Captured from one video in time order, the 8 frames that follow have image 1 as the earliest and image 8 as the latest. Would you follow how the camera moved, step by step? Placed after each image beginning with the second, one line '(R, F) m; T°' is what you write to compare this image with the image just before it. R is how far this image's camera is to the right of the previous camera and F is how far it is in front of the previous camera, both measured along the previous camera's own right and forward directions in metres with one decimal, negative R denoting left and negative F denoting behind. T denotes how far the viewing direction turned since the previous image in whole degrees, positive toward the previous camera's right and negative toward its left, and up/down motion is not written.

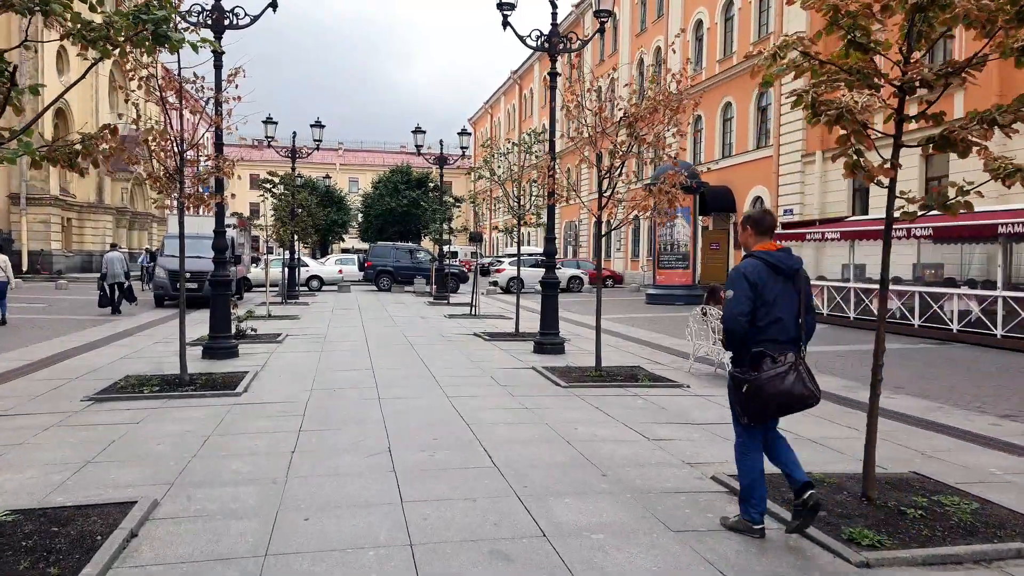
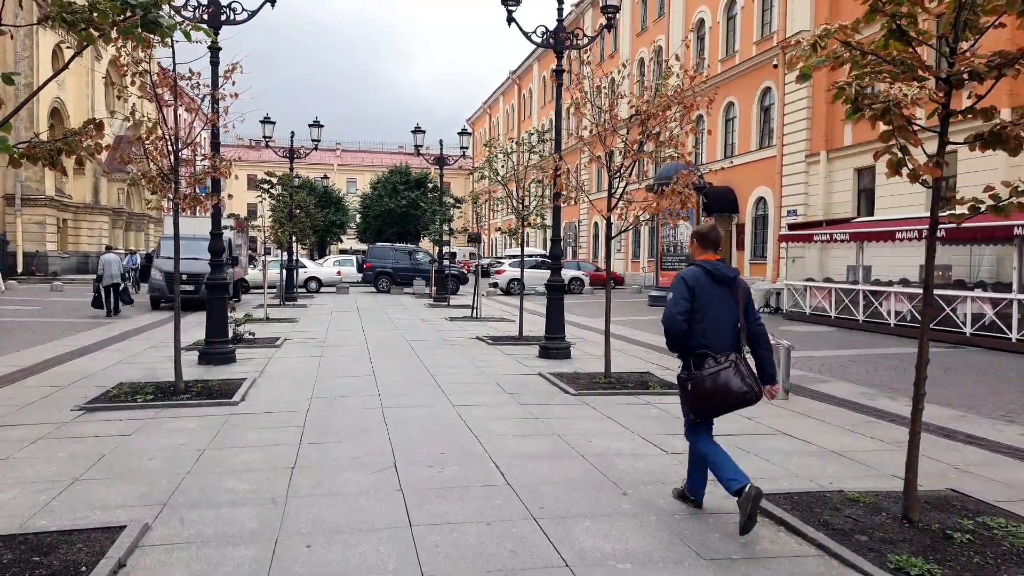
(-0.1, +0.3) m; 0°
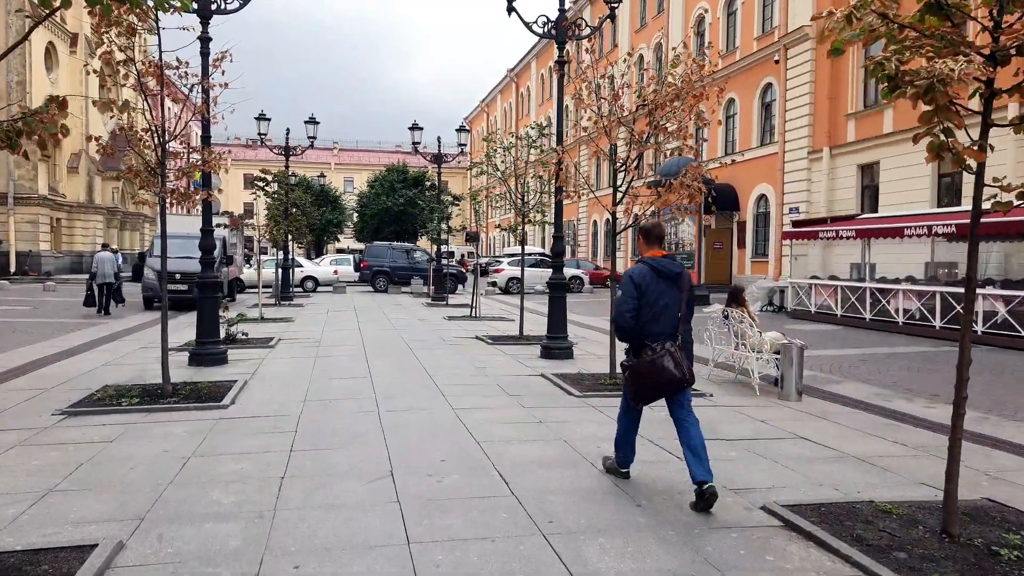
(0.0, +0.3) m; 0°
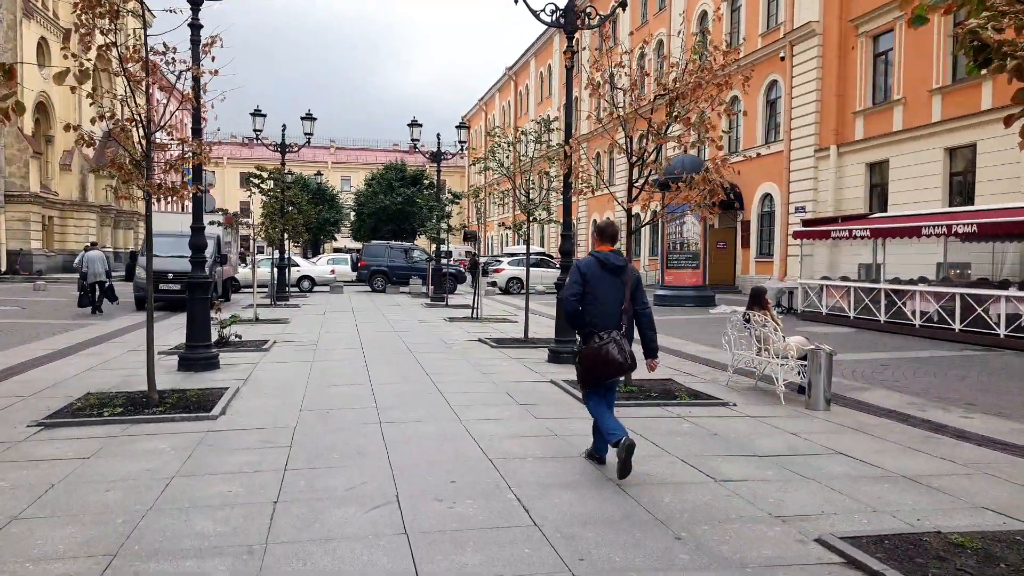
(-0.1, +0.5) m; 0°
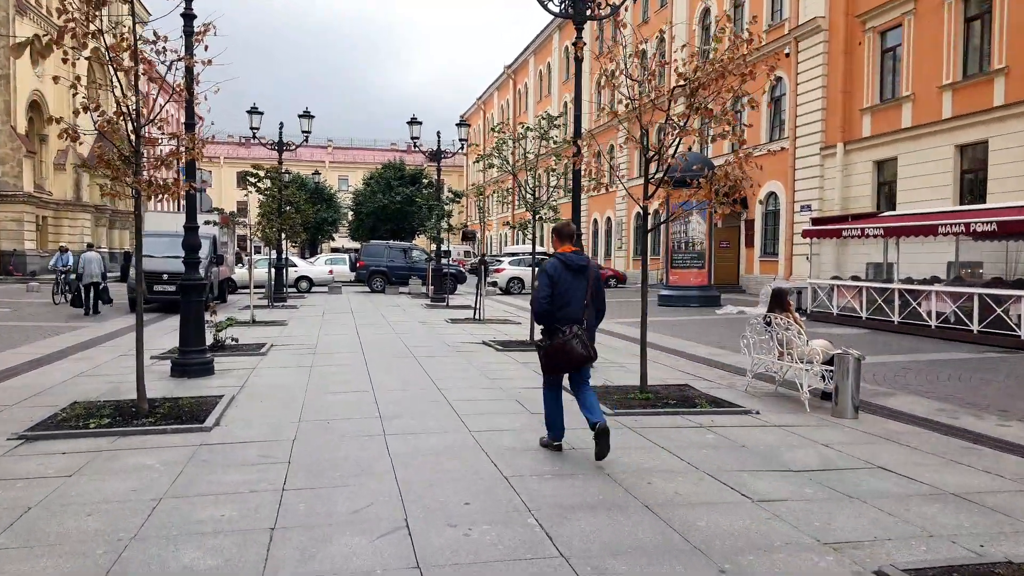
(-0.1, +0.4) m; 0°
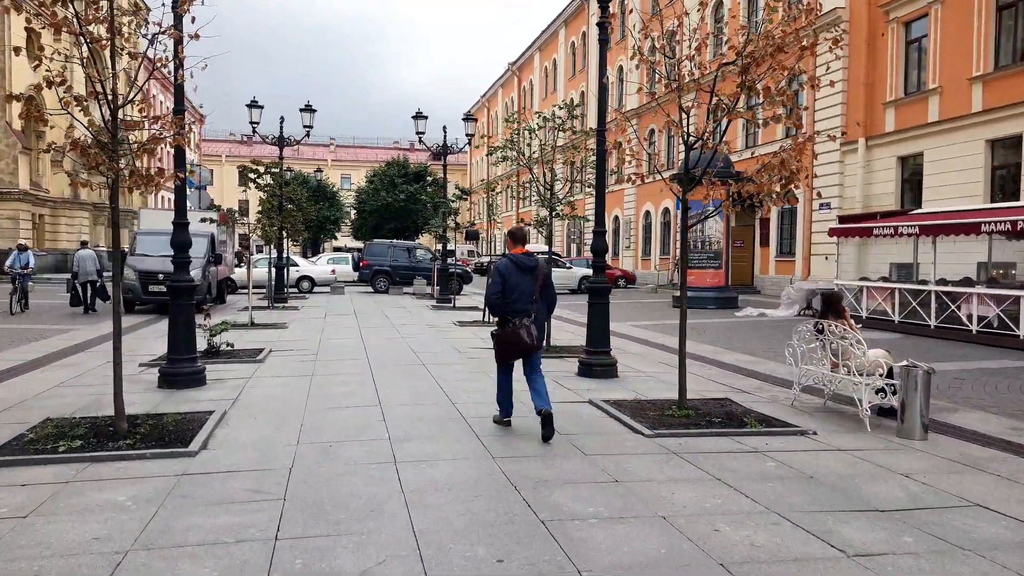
(-0.2, +0.8) m; 0°
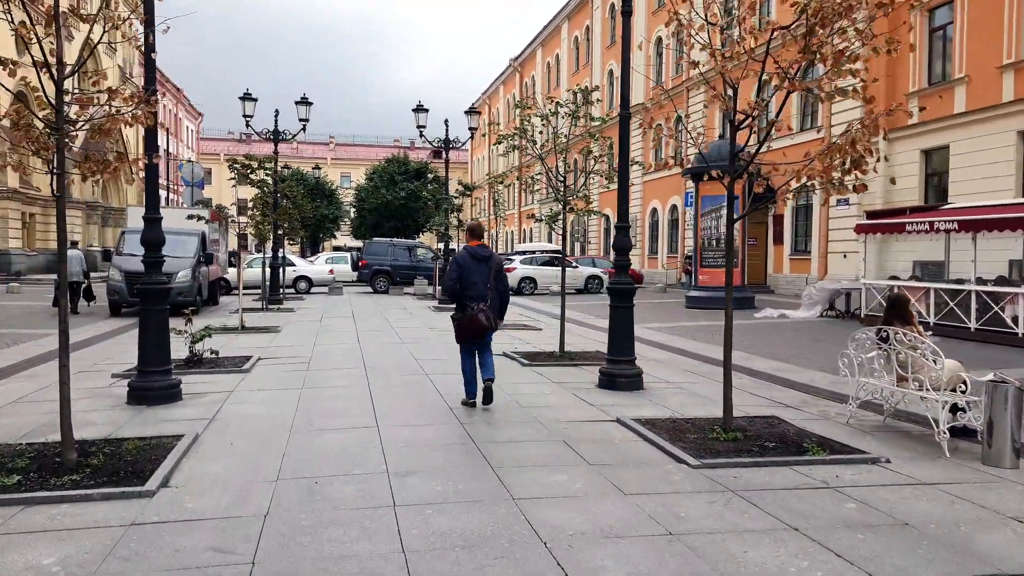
(-0.1, +1.0) m; 0°
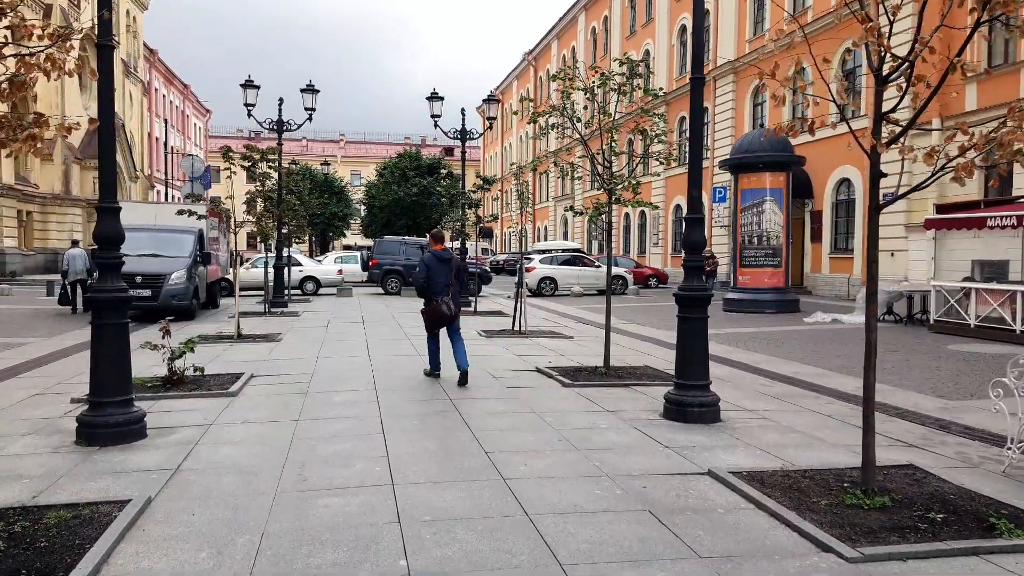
(-0.3, +1.6) m; -1°
